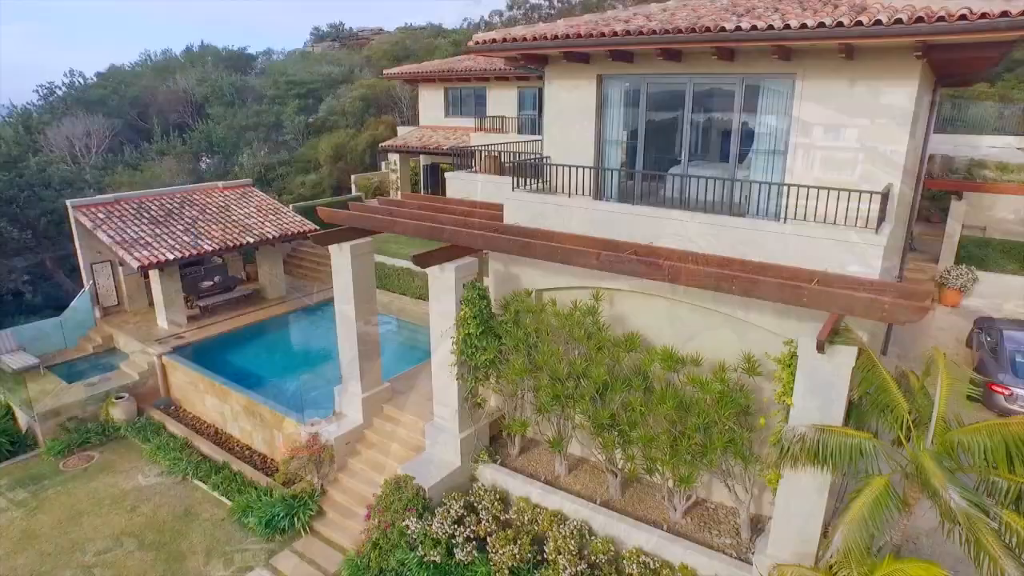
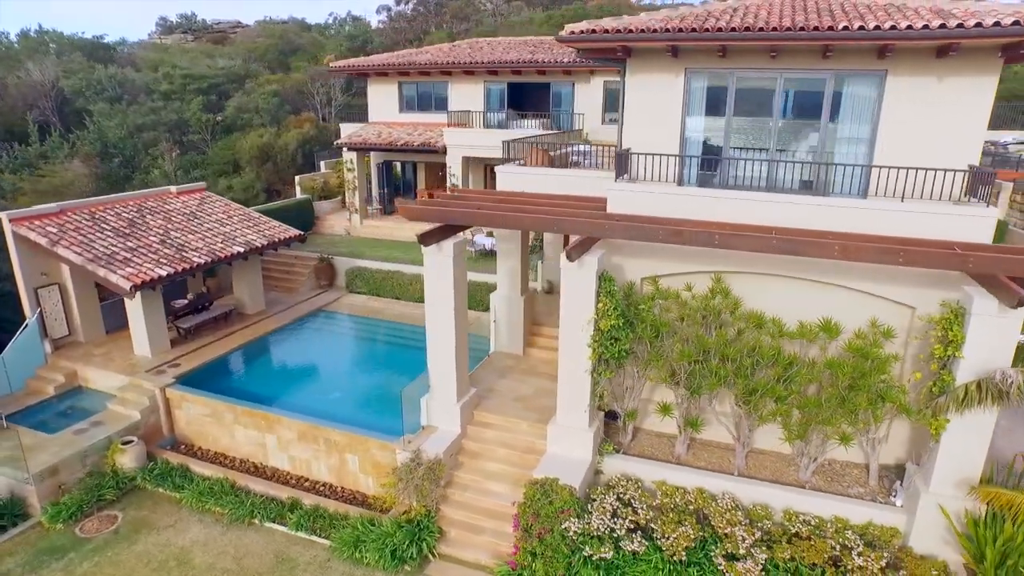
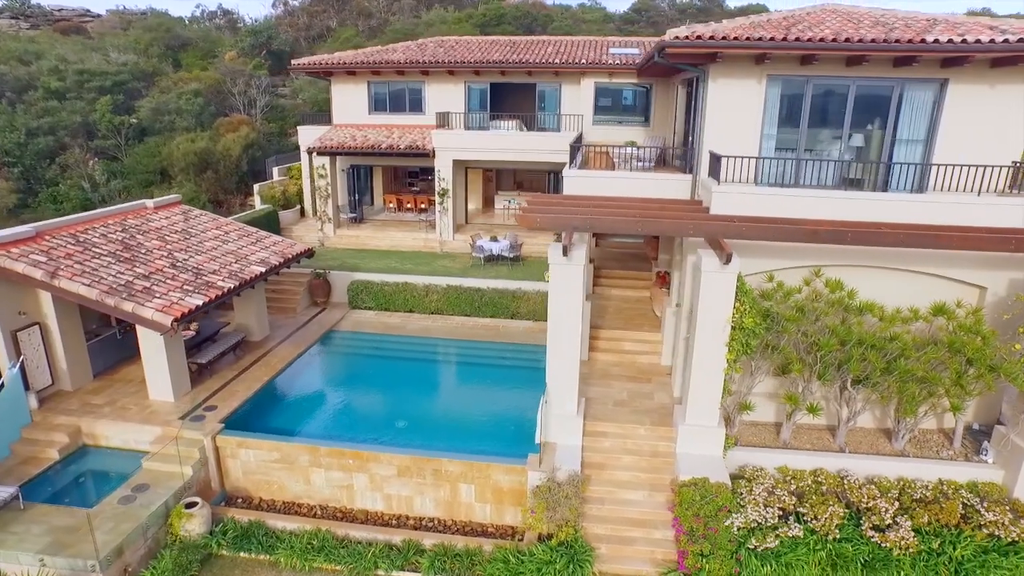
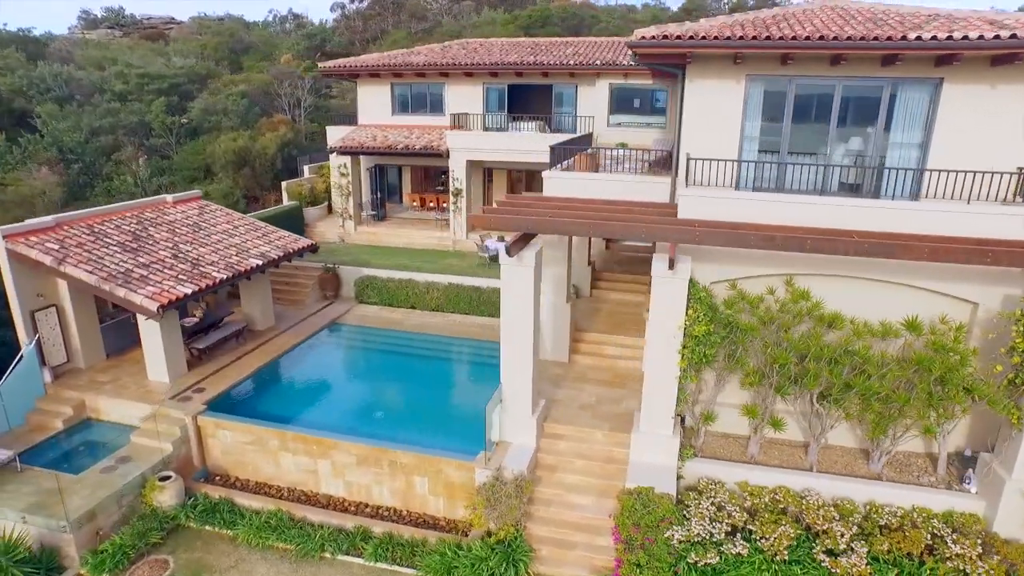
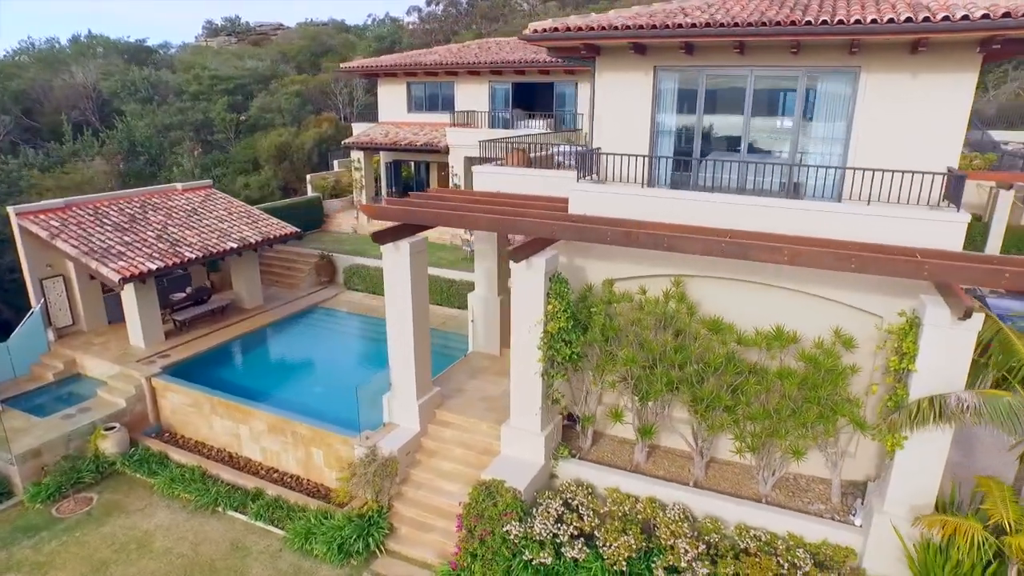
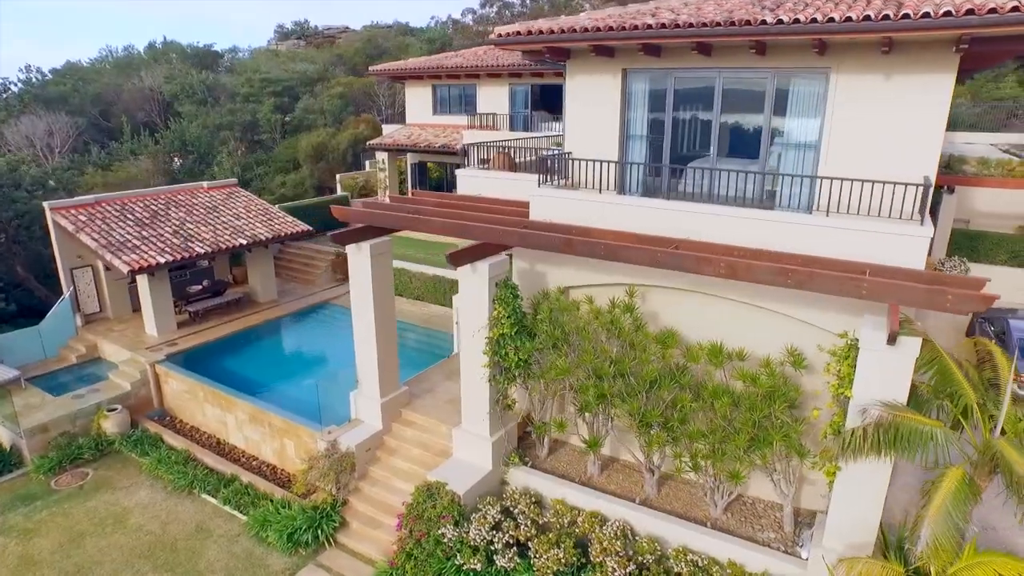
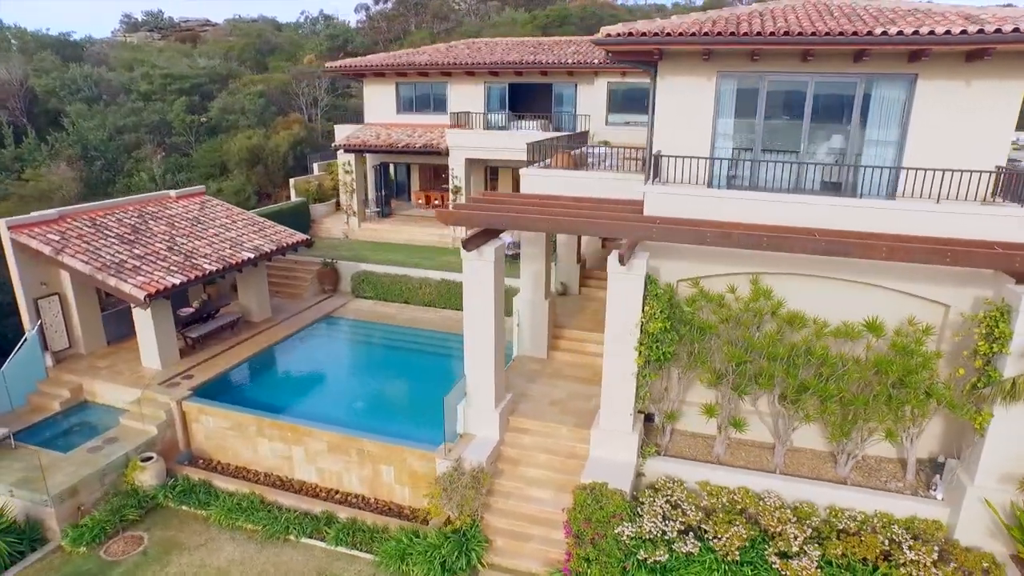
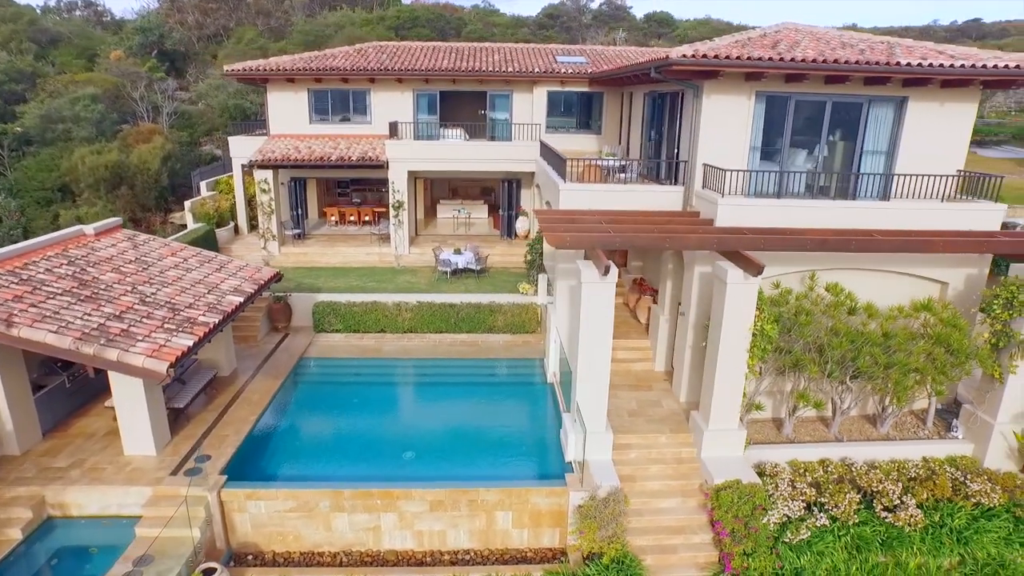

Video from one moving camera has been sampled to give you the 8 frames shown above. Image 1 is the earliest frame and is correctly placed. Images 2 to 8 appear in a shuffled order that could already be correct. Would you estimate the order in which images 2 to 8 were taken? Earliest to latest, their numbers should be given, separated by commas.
6, 5, 2, 7, 4, 3, 8
